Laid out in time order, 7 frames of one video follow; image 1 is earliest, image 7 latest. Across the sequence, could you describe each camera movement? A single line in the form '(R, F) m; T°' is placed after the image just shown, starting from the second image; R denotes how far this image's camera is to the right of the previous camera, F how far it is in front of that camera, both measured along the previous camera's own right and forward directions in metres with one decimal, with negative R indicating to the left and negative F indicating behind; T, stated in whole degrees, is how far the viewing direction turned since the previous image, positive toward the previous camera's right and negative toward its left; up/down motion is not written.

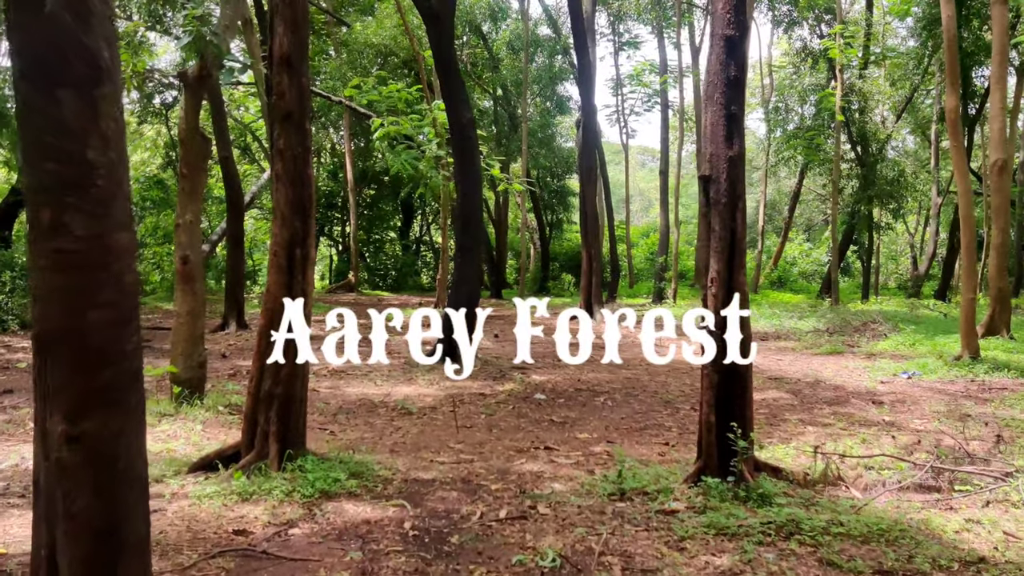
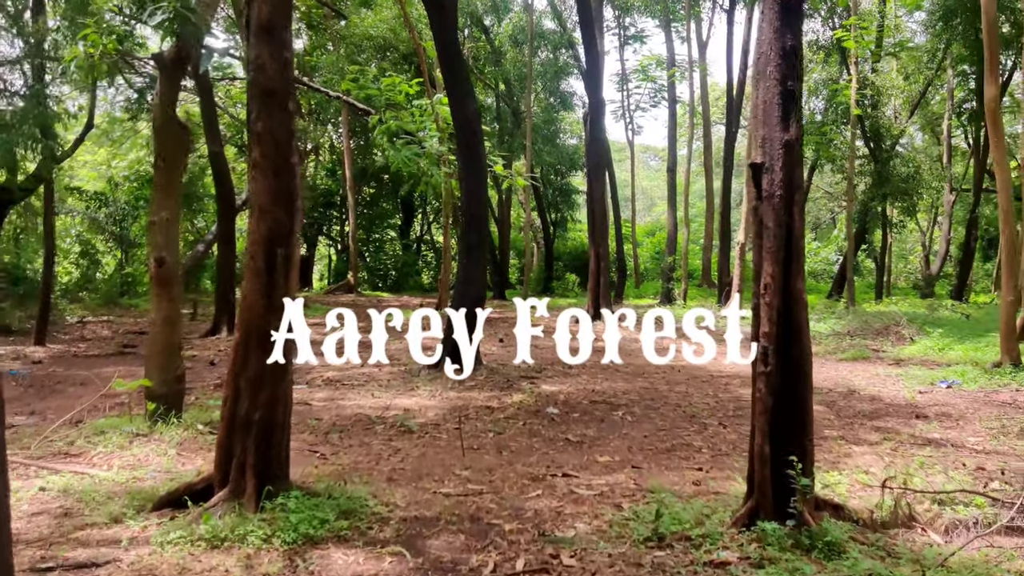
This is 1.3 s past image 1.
(-0.1, +0.6) m; 0°
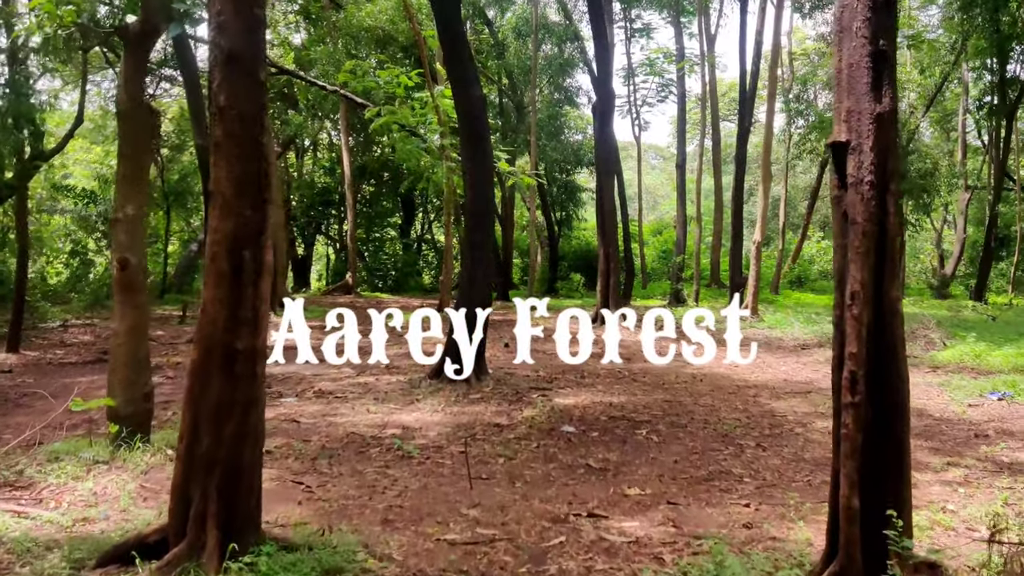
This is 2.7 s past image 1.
(-0.1, +0.7) m; 0°
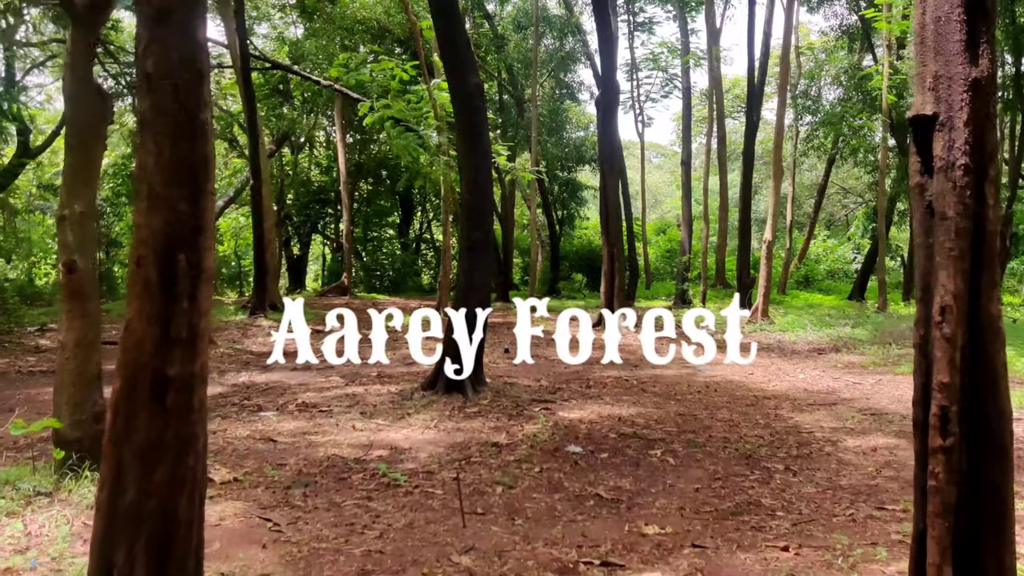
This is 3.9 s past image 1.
(0.0, +0.6) m; 0°
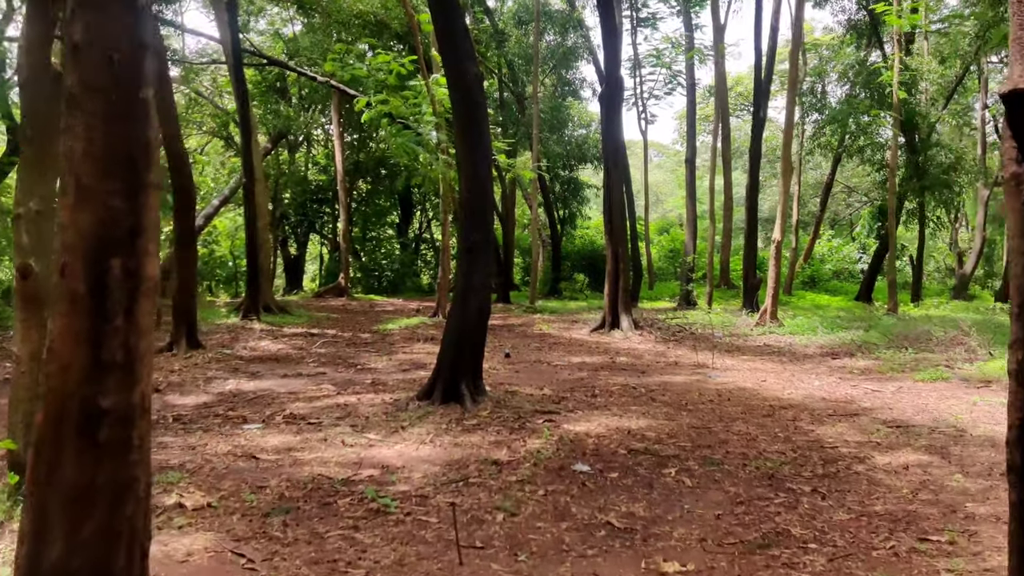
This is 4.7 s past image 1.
(0.0, +0.4) m; 0°
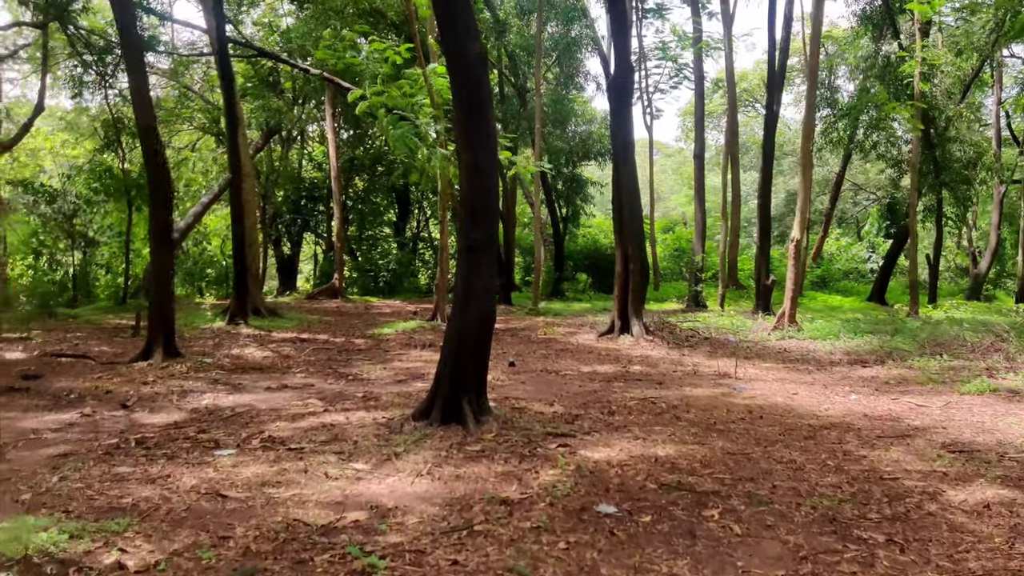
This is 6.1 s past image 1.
(-0.1, +0.8) m; 0°
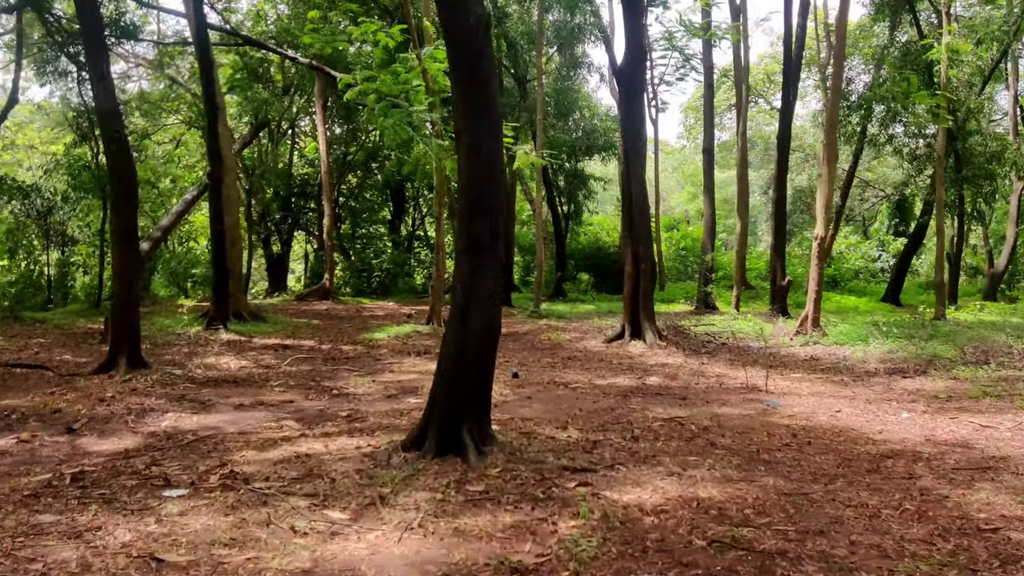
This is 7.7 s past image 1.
(-0.1, +0.9) m; 0°
